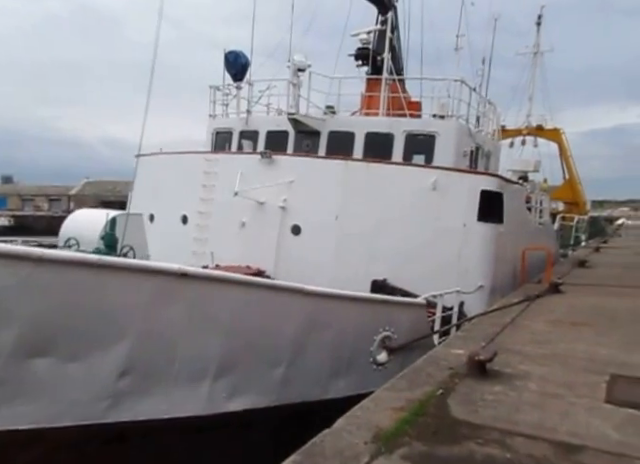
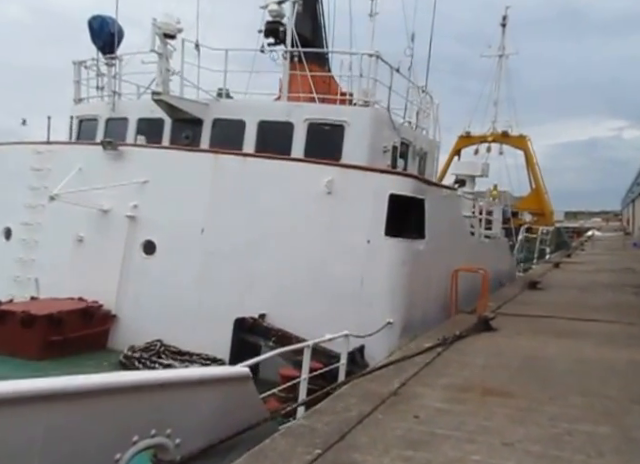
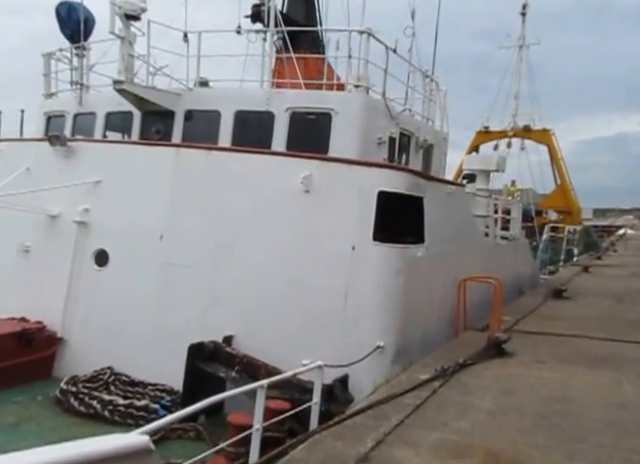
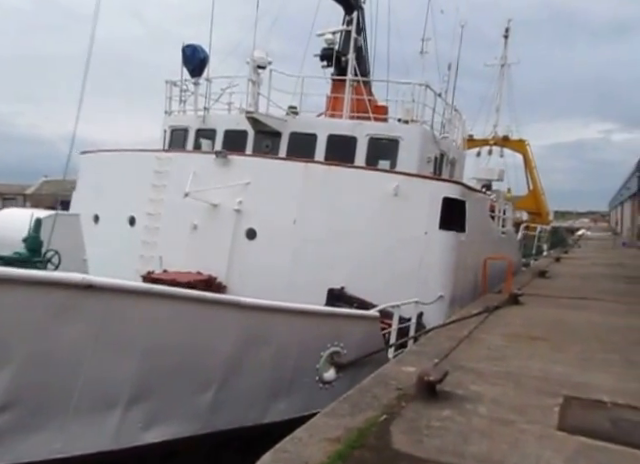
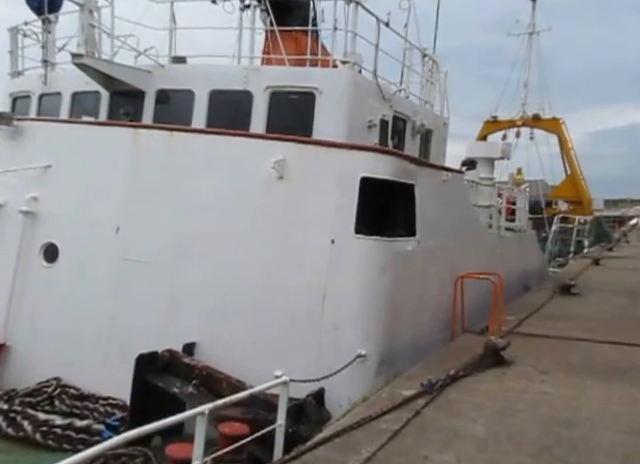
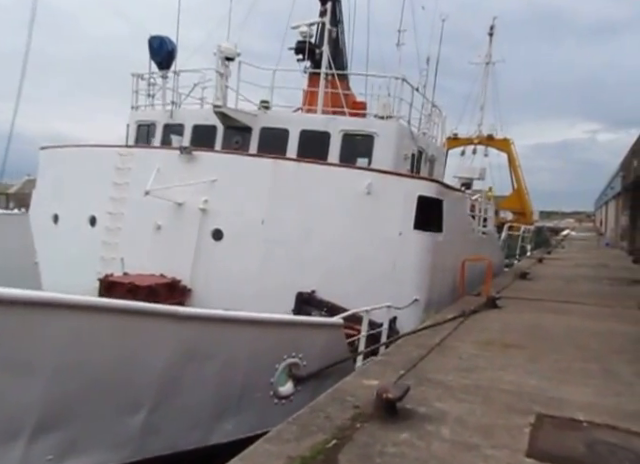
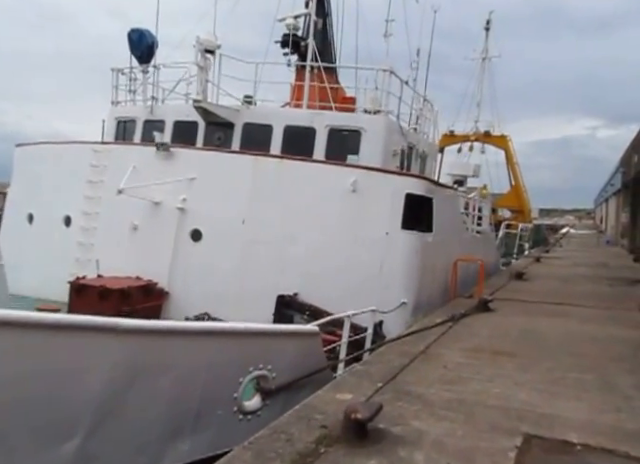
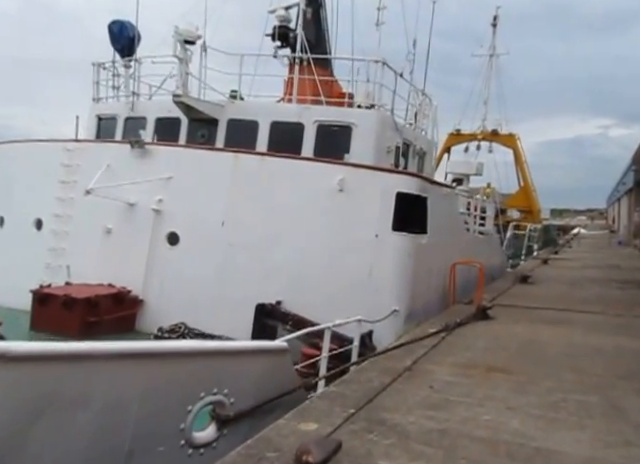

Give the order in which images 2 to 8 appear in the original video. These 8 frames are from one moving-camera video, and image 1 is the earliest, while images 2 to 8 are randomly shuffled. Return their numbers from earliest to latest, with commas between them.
4, 6, 7, 8, 2, 3, 5
